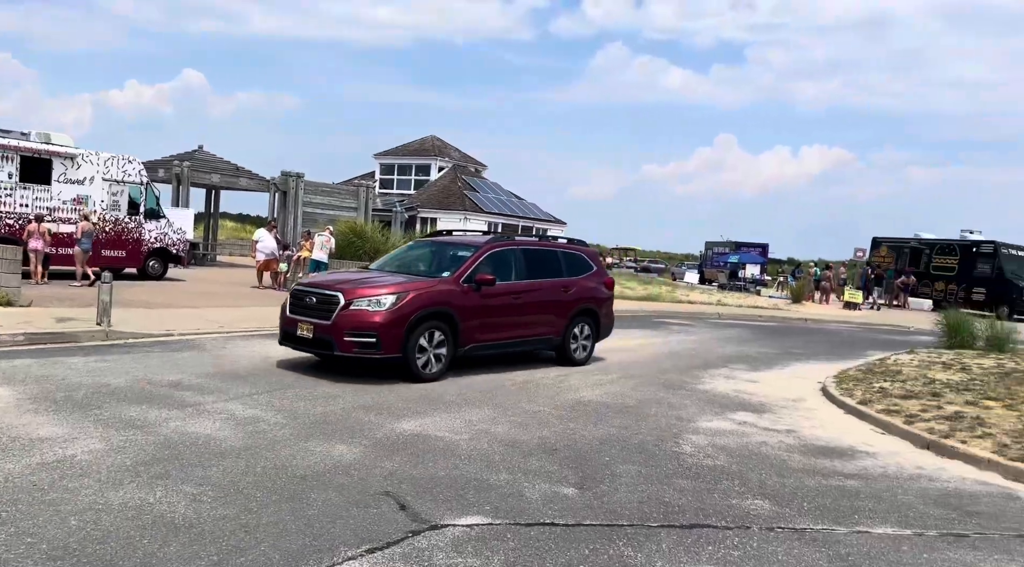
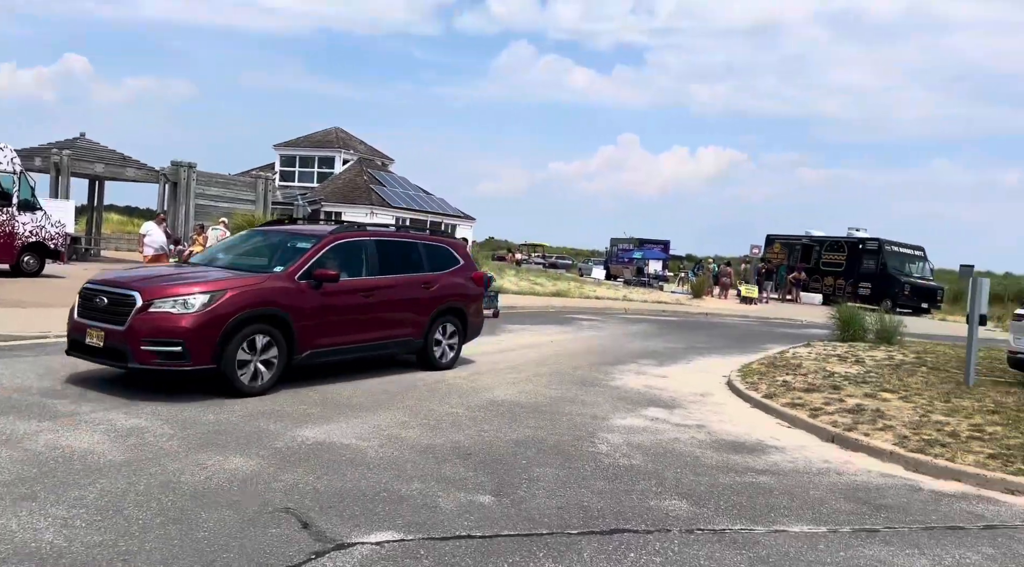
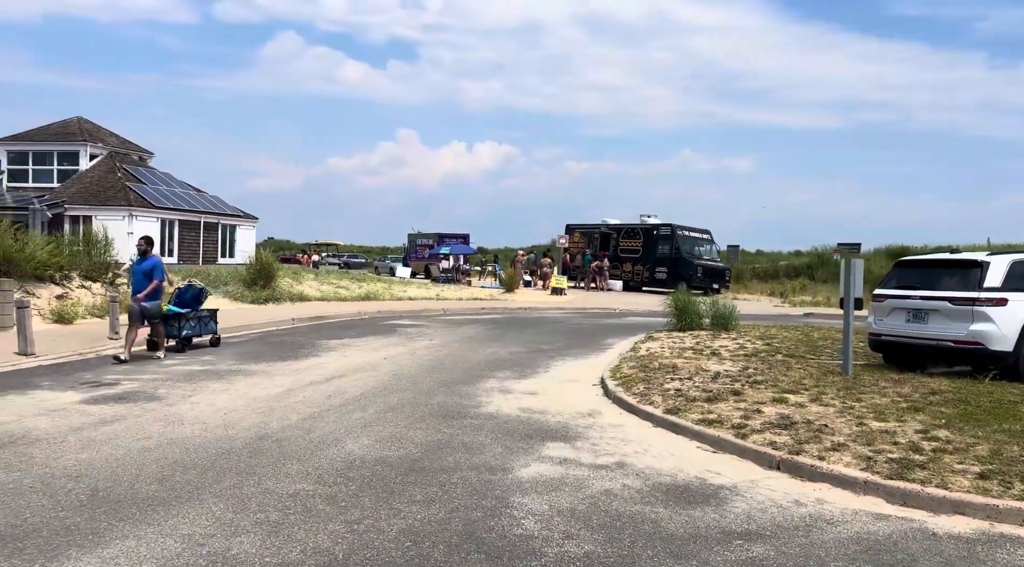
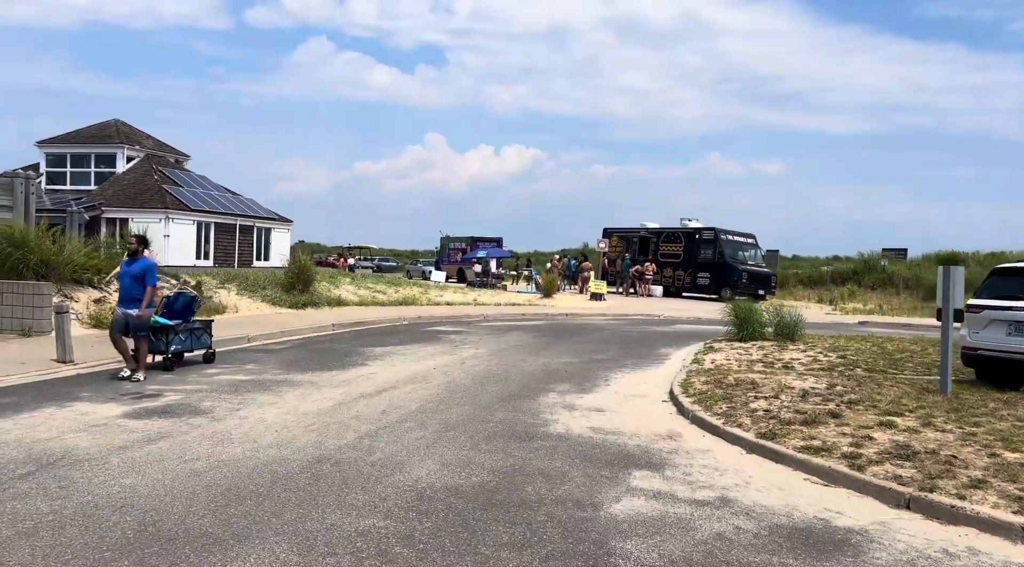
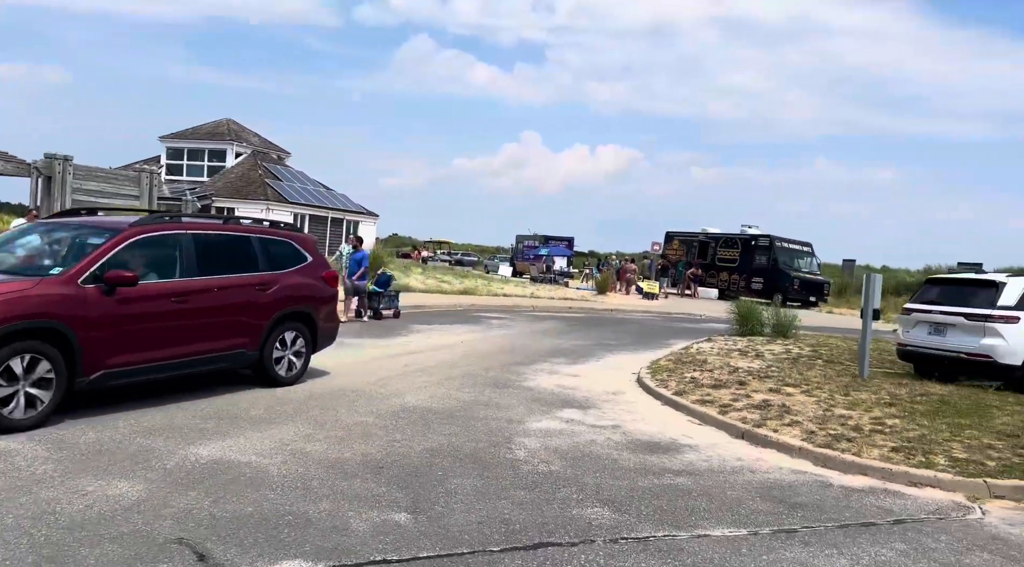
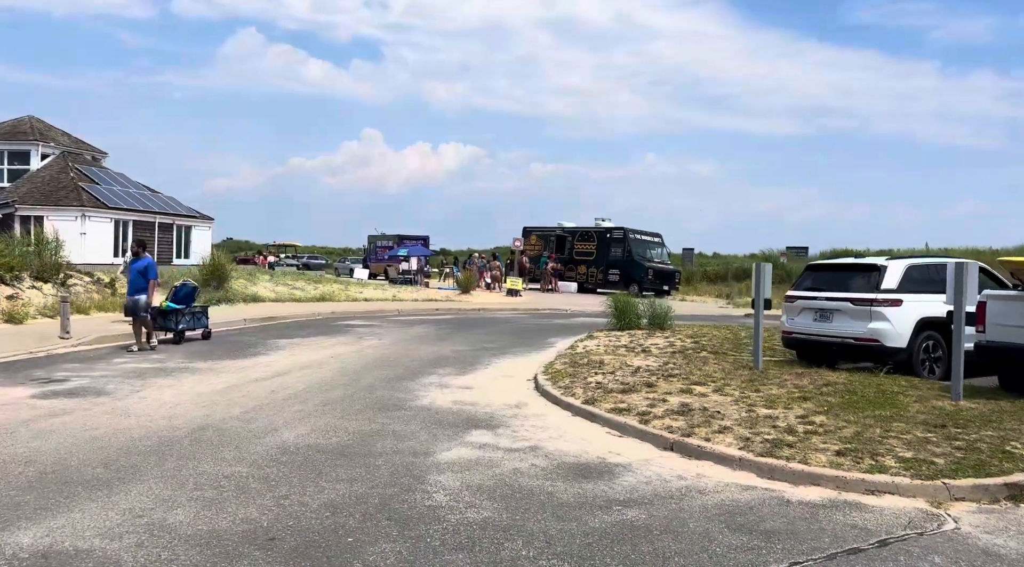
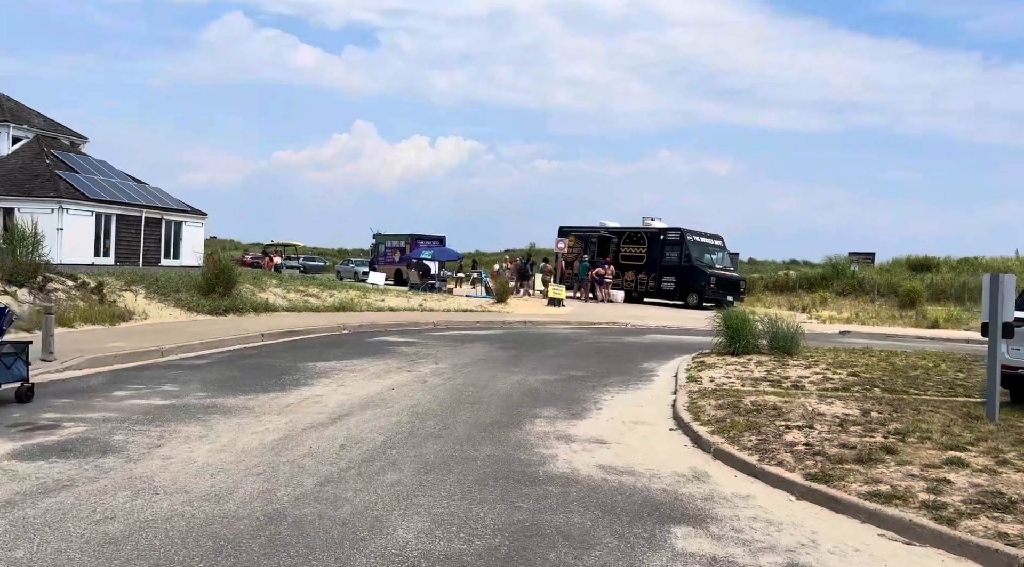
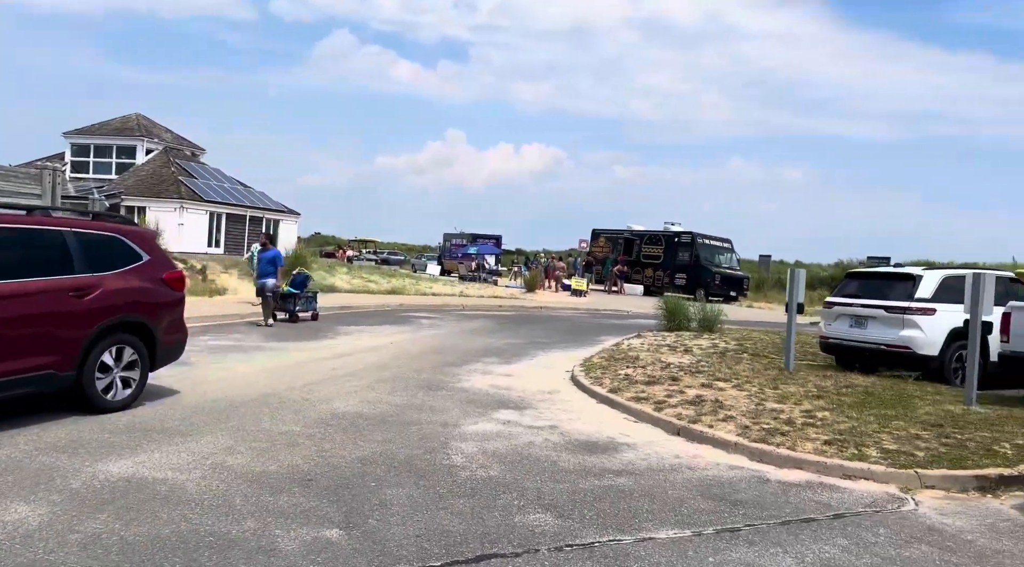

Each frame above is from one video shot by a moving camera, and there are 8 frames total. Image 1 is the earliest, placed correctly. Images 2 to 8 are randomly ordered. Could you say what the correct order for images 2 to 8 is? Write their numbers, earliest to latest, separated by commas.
2, 5, 8, 6, 3, 4, 7
